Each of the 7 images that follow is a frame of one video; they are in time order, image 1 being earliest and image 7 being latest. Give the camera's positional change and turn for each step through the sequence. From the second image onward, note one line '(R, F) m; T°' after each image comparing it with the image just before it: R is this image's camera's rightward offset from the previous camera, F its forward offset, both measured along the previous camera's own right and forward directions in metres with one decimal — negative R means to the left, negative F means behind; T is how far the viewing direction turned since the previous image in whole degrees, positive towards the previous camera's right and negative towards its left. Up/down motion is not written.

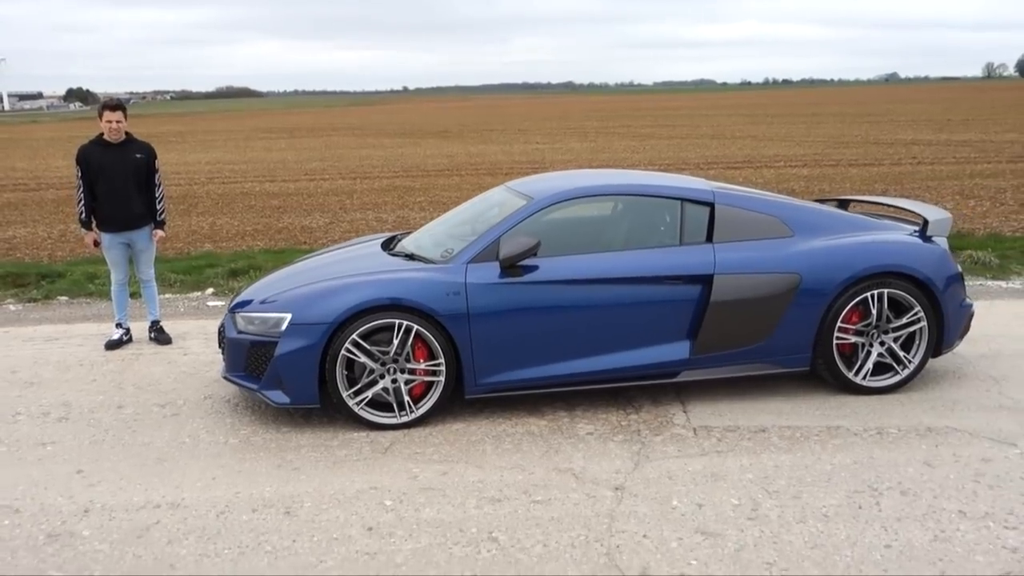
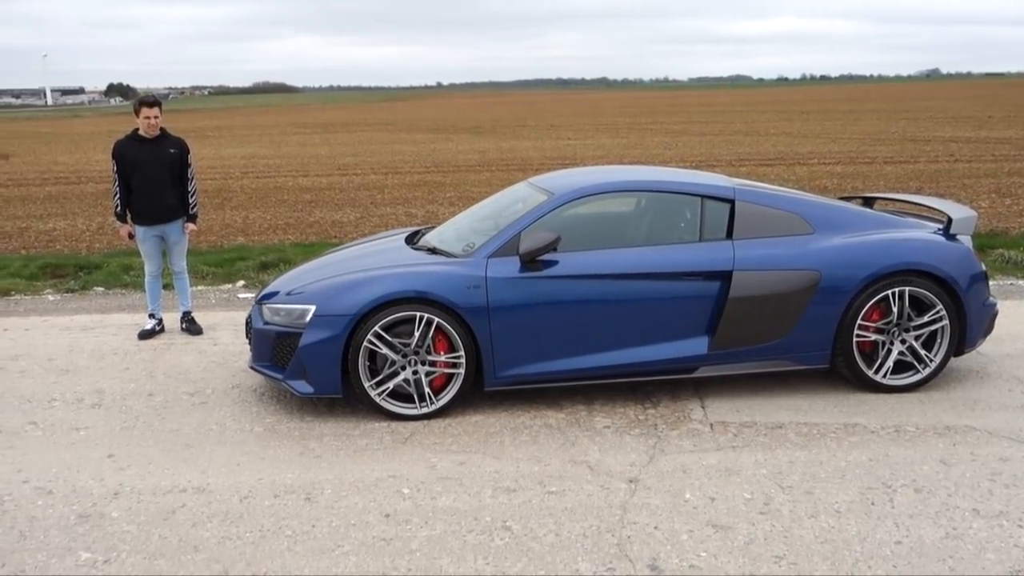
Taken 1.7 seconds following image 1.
(+0.1, -0.1) m; -2°
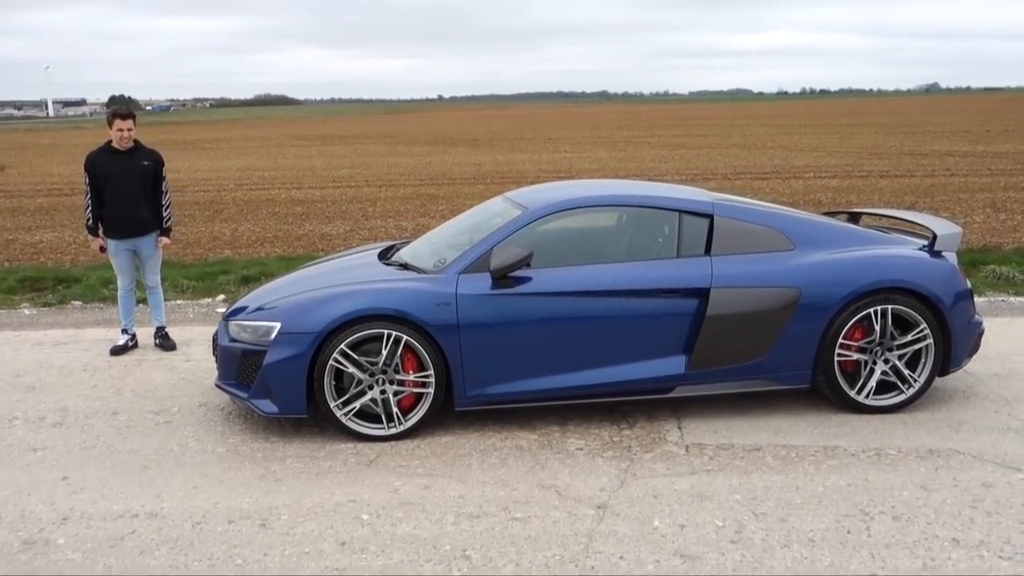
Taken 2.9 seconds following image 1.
(+0.2, +0.1) m; 0°
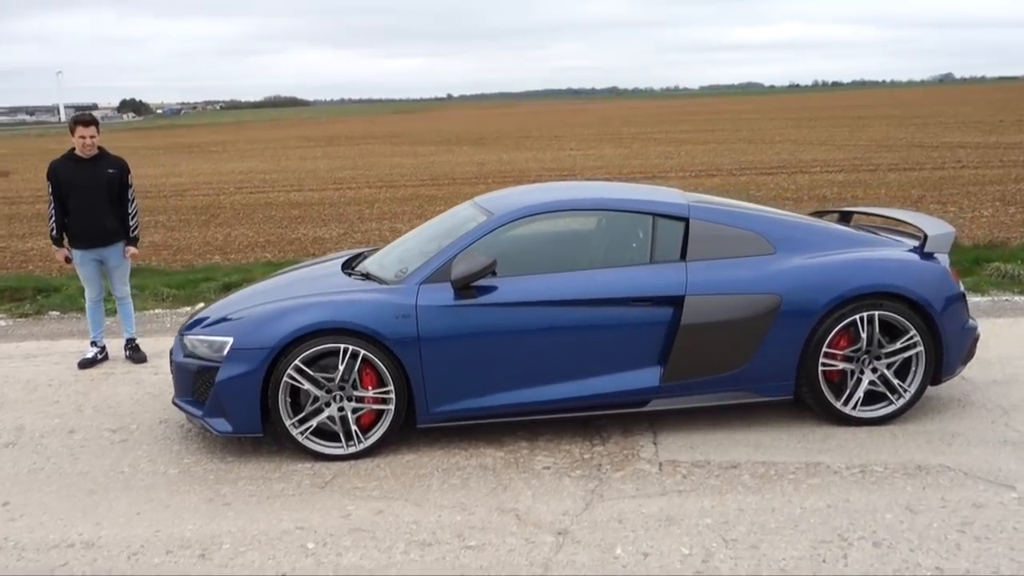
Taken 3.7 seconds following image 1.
(+0.3, +0.2) m; -1°
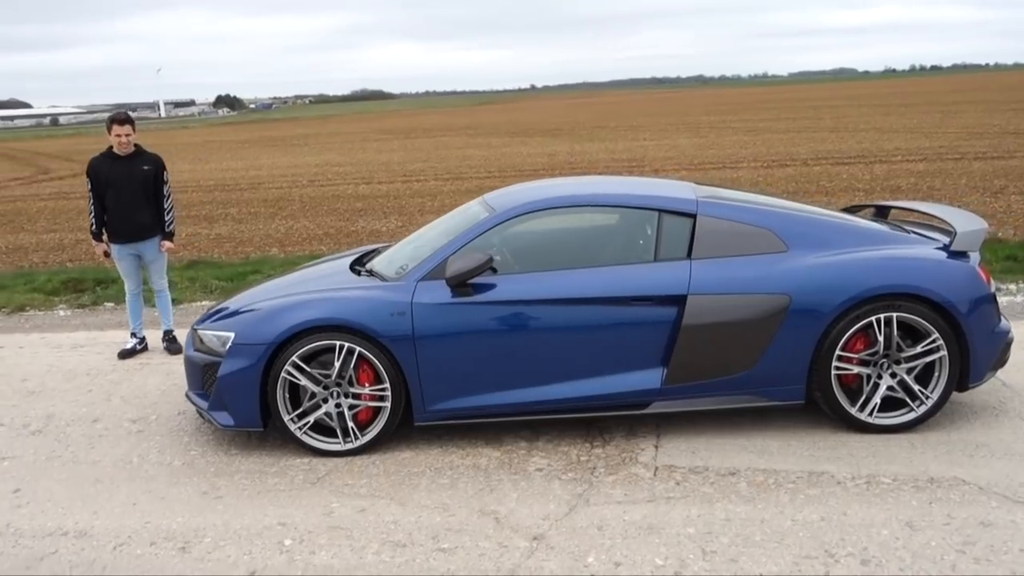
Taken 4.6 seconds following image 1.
(+0.5, +0.1) m; -6°
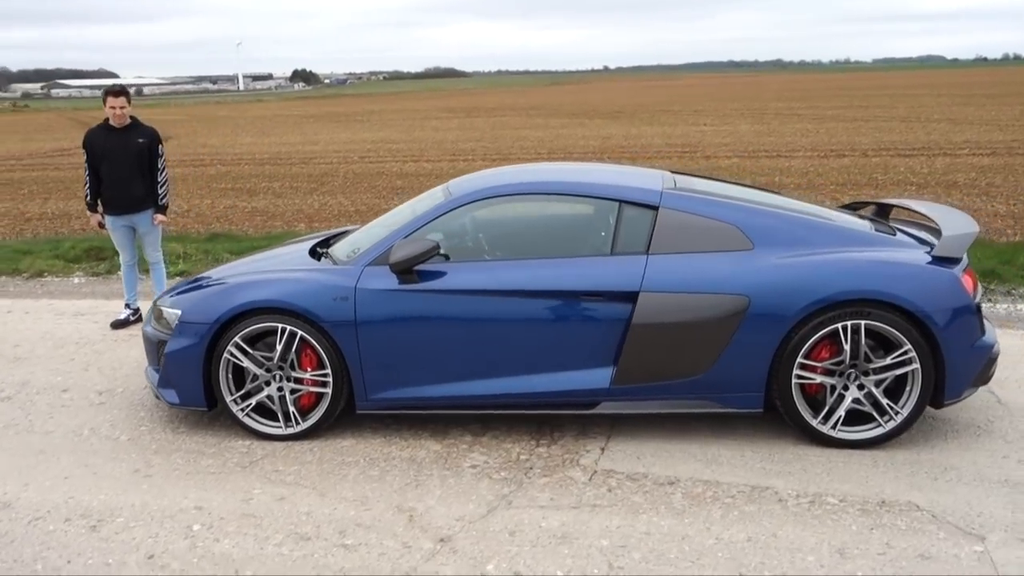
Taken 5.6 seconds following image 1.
(+0.6, +0.2) m; -4°
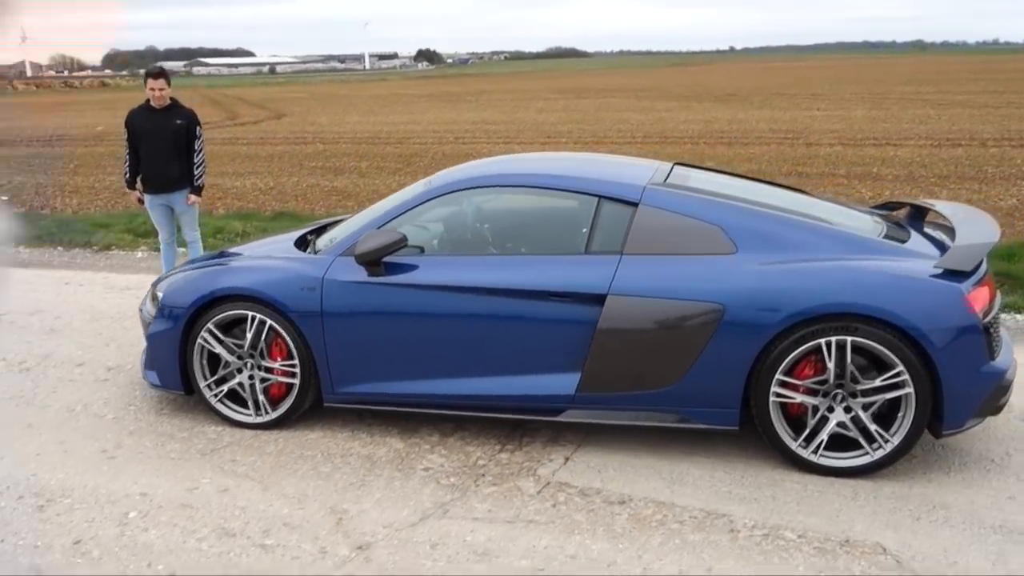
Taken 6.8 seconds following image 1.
(+0.7, +0.2) m; -8°
